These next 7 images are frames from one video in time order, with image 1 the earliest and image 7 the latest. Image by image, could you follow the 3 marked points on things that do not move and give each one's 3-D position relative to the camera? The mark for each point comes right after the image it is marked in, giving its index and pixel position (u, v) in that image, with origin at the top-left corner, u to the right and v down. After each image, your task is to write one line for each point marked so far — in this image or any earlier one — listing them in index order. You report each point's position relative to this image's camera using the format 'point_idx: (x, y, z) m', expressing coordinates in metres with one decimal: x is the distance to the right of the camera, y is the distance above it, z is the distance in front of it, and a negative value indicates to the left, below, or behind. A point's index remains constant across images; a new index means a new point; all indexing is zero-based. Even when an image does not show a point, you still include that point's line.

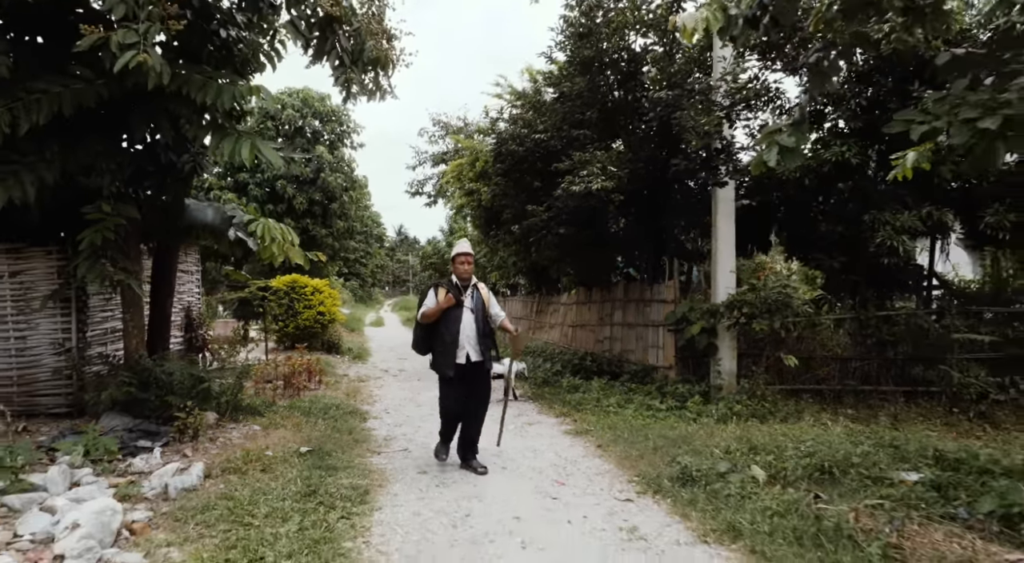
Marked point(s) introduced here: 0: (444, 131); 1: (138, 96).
0: (-1.7, +3.8, +15.3) m
1: (-3.2, +1.6, +5.2) m
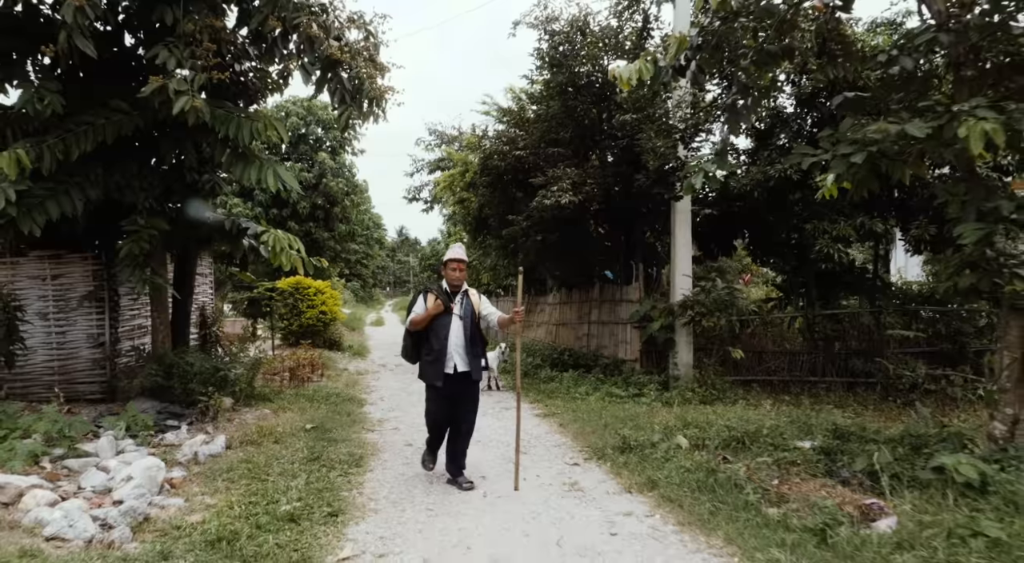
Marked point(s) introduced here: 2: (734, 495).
0: (-1.9, +3.8, +16.1) m
1: (-3.4, +1.5, +6.1) m
2: (+1.4, -1.3, +3.8) m
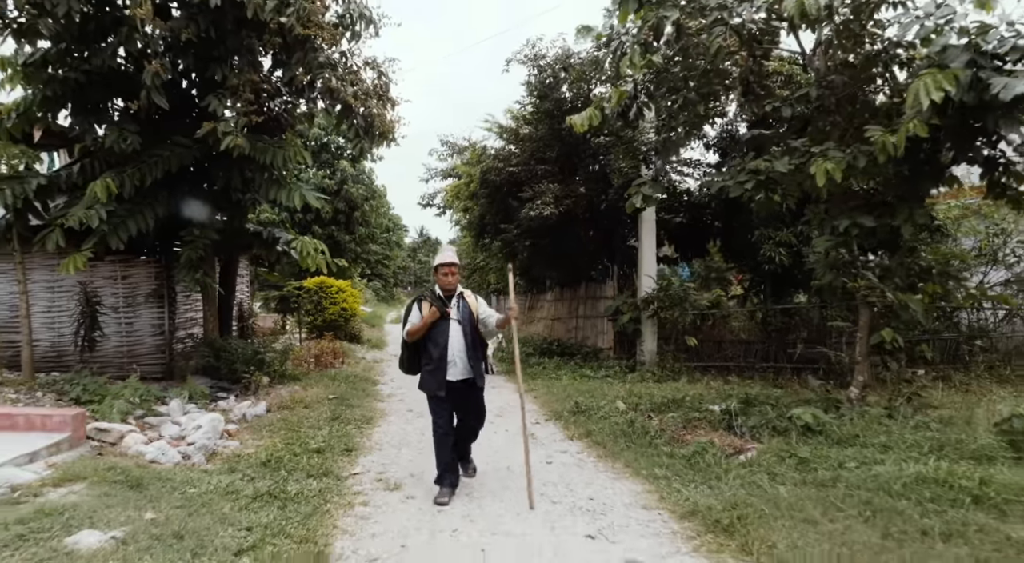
0: (-1.8, +3.8, +17.5) m
1: (-3.6, +1.5, +7.6) m
2: (+1.1, -1.3, +5.2) m
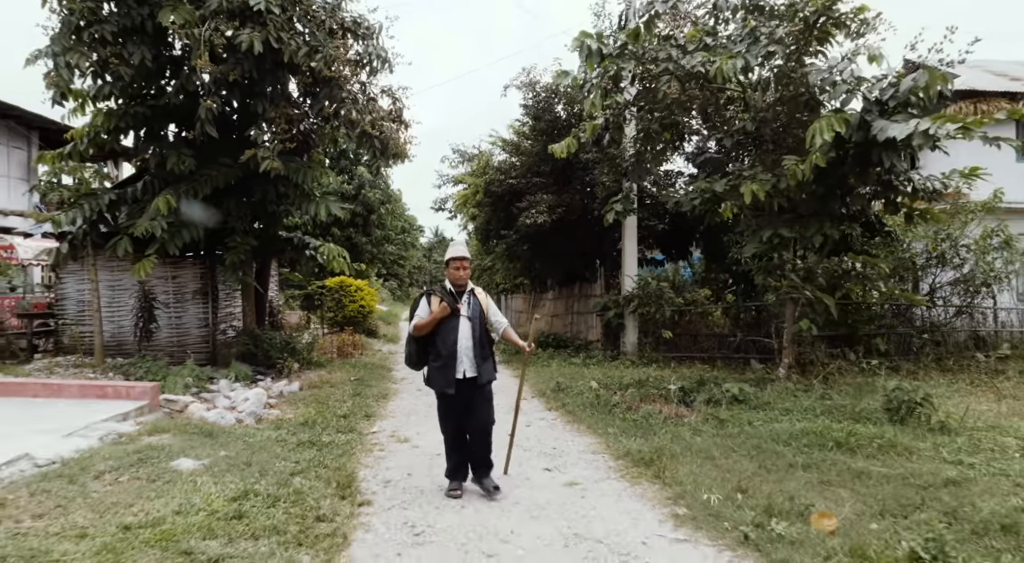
0: (-1.6, +3.8, +18.8) m
1: (-3.7, +1.6, +8.9) m
2: (+1.0, -1.3, +6.4) m
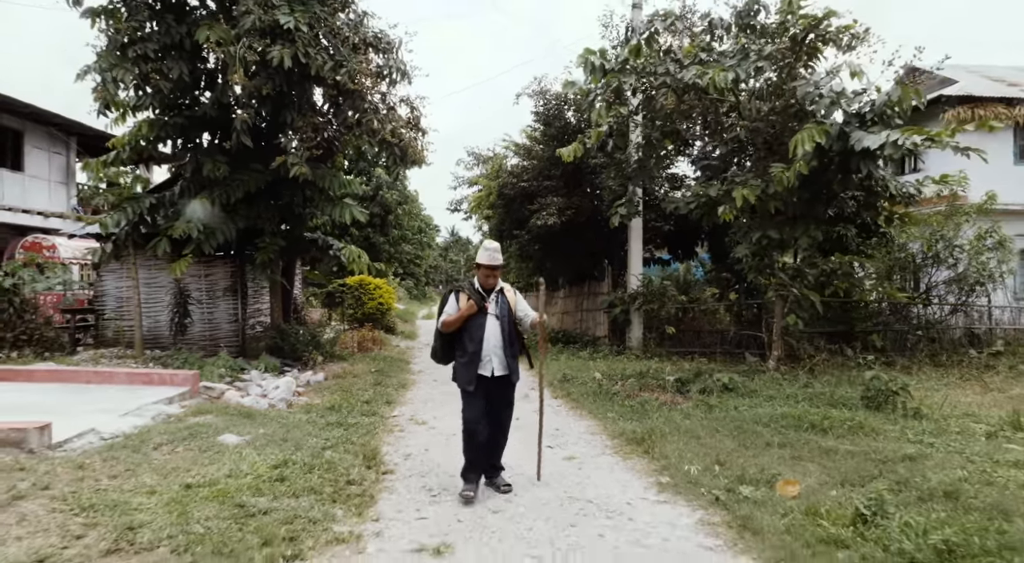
0: (-1.2, +3.8, +19.4) m
1: (-3.5, +1.6, +9.5) m
2: (+1.1, -1.3, +6.9) m
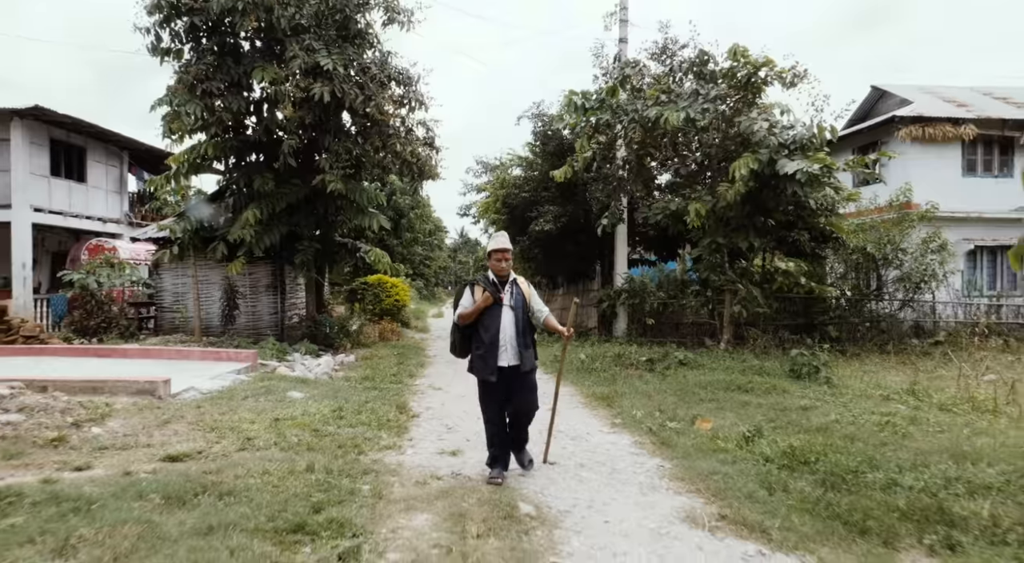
0: (-1.0, +3.9, +21.1) m
1: (-3.5, +1.6, +11.2) m
2: (+1.0, -1.2, +8.5) m
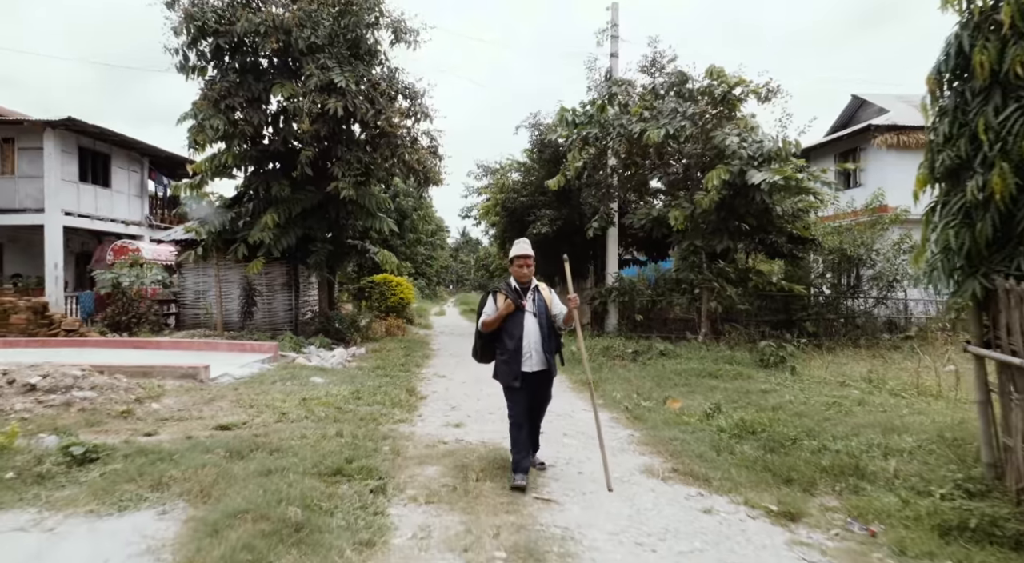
0: (-1.0, +3.9, +21.9) m
1: (-3.5, +1.7, +12.1) m
2: (+1.0, -1.2, +9.4) m
